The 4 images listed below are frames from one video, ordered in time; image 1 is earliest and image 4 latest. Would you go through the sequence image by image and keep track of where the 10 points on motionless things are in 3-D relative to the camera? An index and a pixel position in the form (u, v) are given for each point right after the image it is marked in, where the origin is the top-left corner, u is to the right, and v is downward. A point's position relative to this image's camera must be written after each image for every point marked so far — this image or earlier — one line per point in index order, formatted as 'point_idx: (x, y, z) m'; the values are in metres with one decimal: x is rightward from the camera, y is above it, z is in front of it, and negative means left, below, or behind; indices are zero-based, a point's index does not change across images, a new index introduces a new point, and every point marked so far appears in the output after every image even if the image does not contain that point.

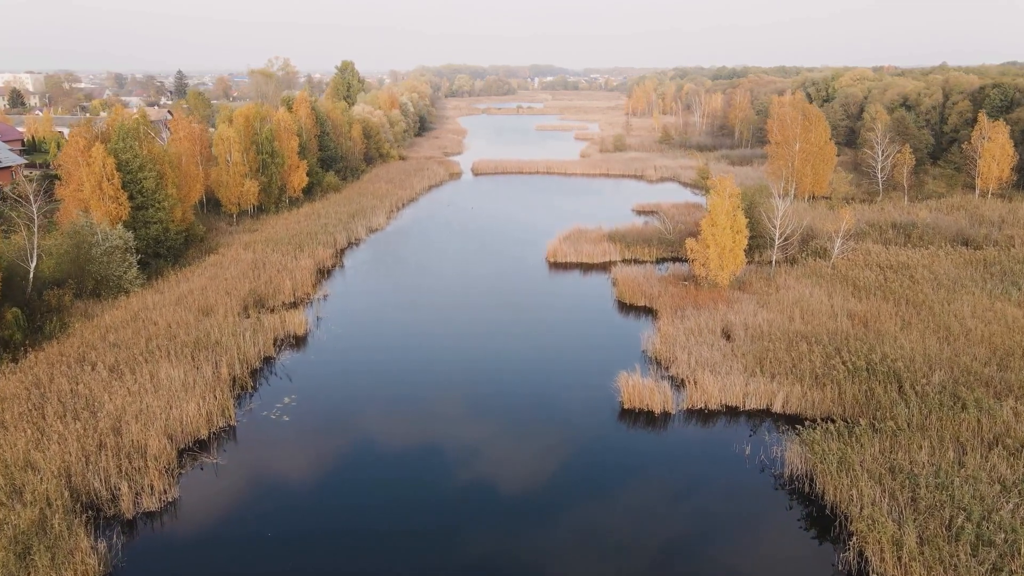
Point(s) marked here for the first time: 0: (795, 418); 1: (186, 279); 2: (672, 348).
0: (+6.2, -2.8, +12.9) m
1: (-10.7, +0.3, +19.4) m
2: (+4.2, -1.6, +15.5) m
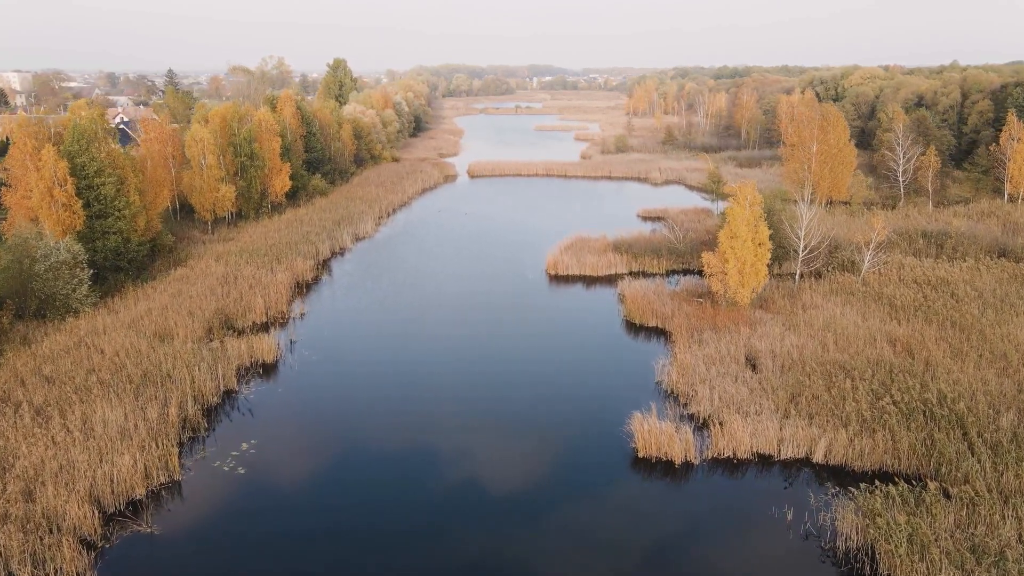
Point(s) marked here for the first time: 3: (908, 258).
0: (+6.1, -3.4, +10.9) m
1: (-10.8, -0.3, +17.4) m
2: (+4.1, -2.1, +13.6) m
3: (+13.2, +1.0, +19.7) m
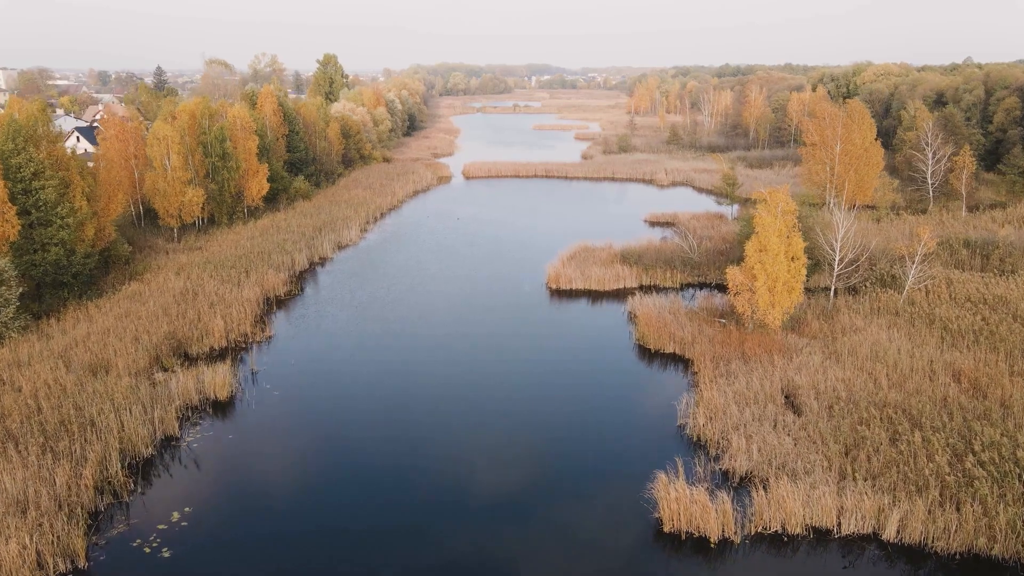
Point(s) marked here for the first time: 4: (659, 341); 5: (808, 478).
0: (+6.0, -3.9, +8.7) m
1: (-10.9, -0.8, +15.2) m
2: (+4.0, -2.7, +11.4) m
3: (+13.1, +0.5, +17.5) m
4: (+3.9, -1.4, +15.7) m
5: (+4.8, -3.1, +9.8) m
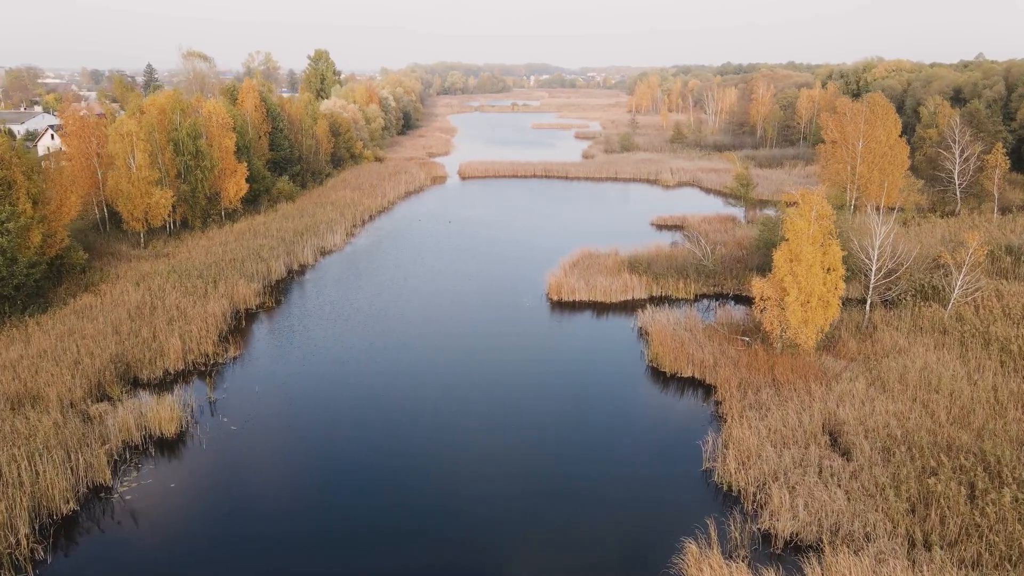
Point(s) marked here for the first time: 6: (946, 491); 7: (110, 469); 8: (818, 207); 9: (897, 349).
0: (+5.9, -4.2, +6.9) m
1: (-11.0, -1.1, +13.3) m
2: (+3.9, -3.0, +9.5) m
3: (+13.0, +0.2, +15.7) m
4: (+3.8, -1.7, +13.9) m
5: (+4.8, -3.4, +8.0) m
6: (+6.2, -2.9, +8.4) m
7: (-6.8, -3.0, +10.1) m
8: (+6.4, +1.7, +12.4) m
9: (+8.4, -1.3, +13.0) m
